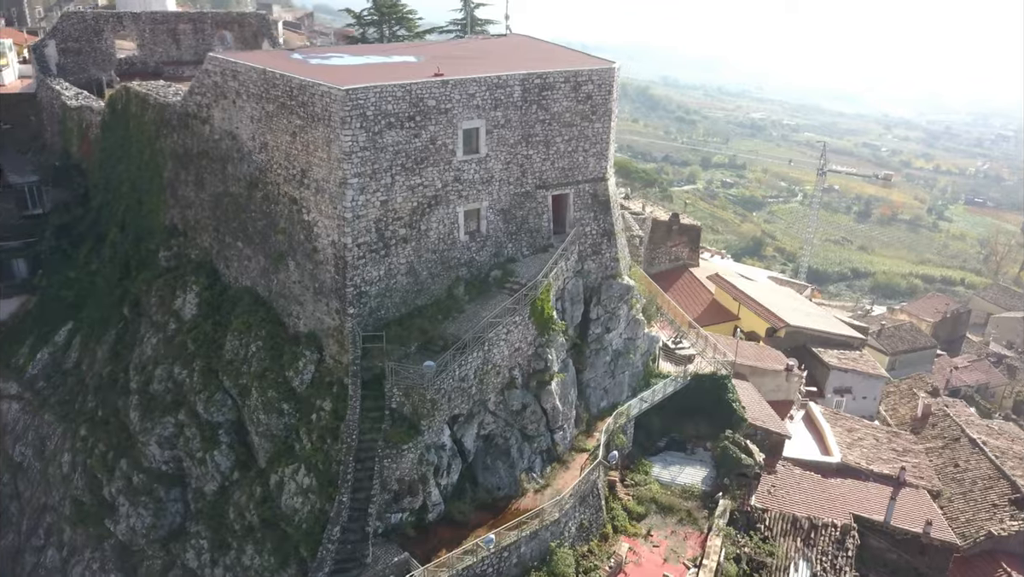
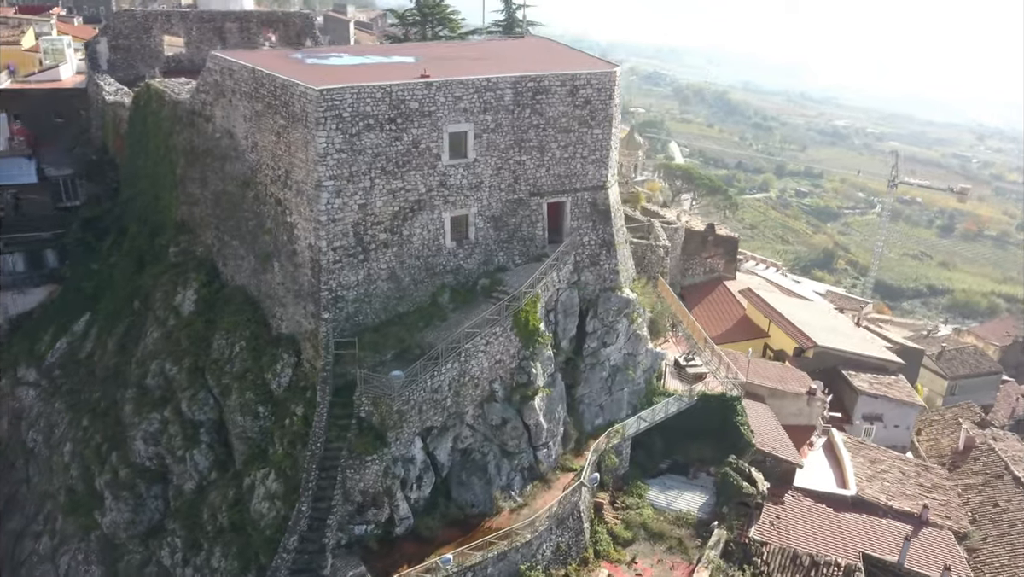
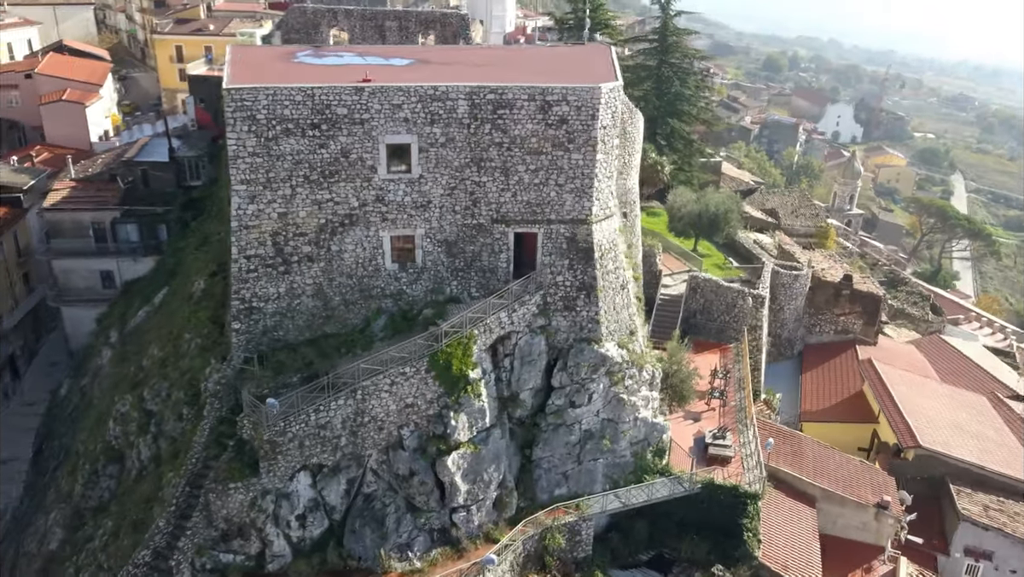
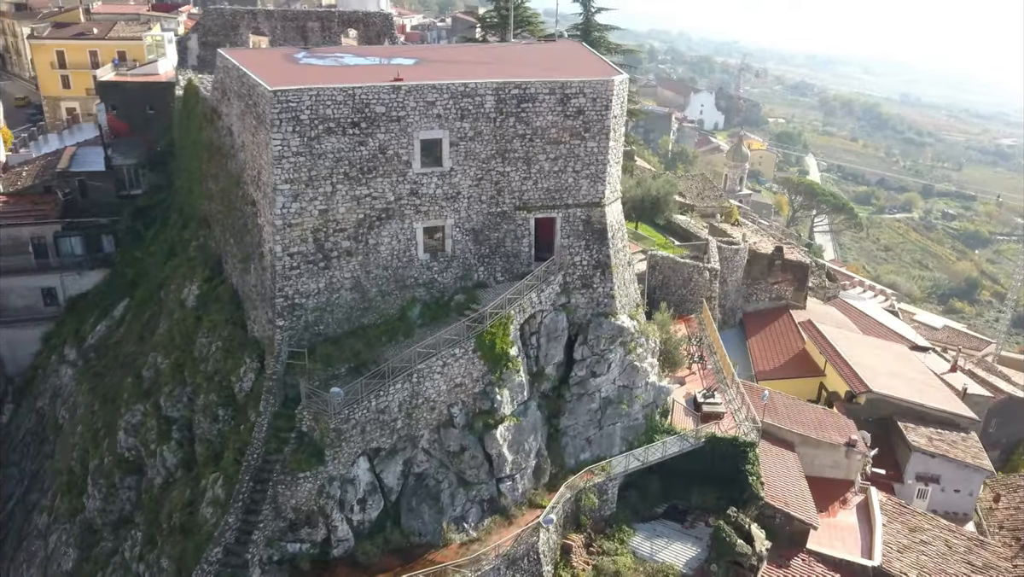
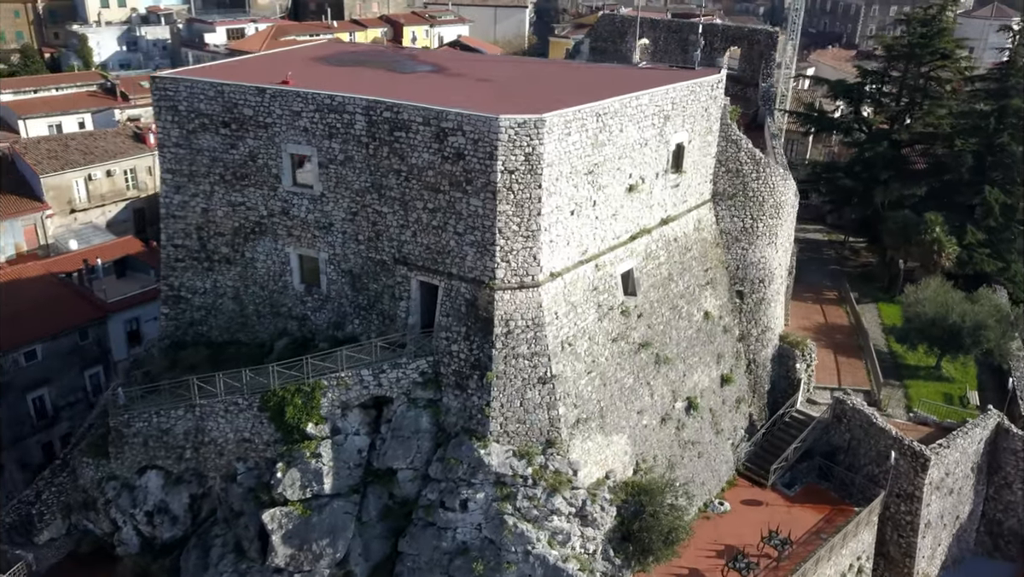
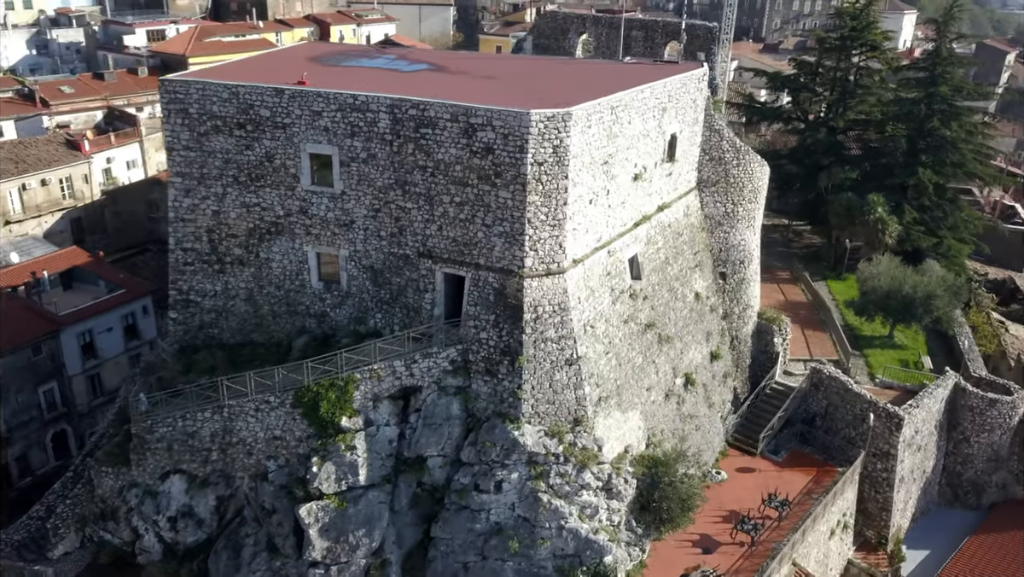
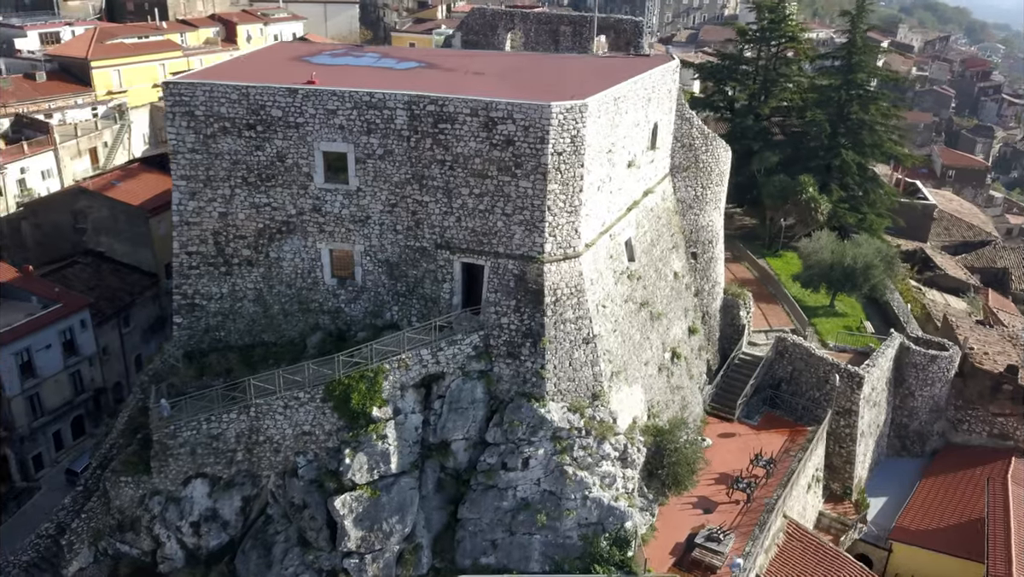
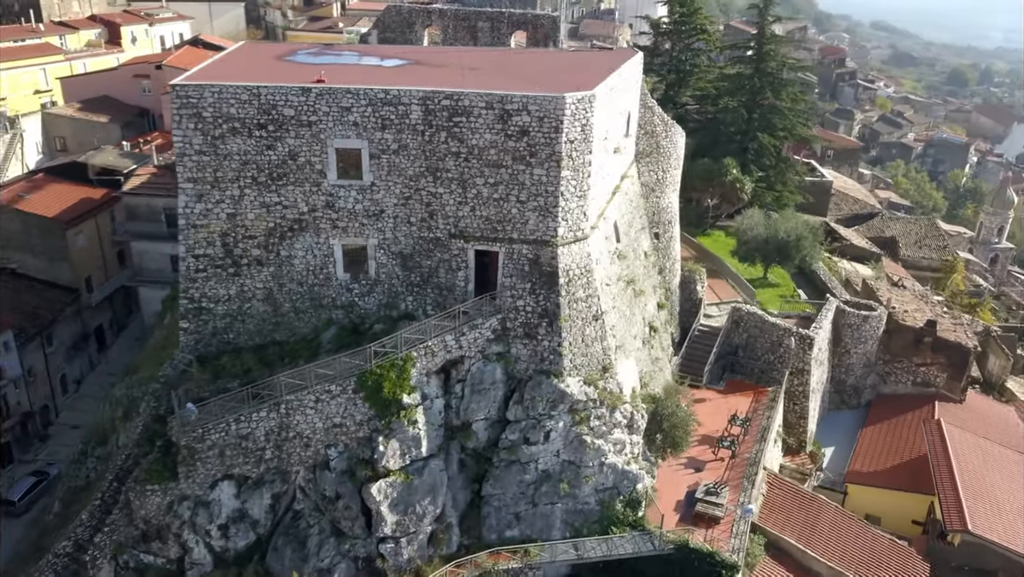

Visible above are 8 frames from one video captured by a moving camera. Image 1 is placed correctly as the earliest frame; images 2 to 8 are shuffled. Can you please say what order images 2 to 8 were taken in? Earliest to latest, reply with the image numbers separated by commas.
2, 4, 3, 8, 7, 6, 5
